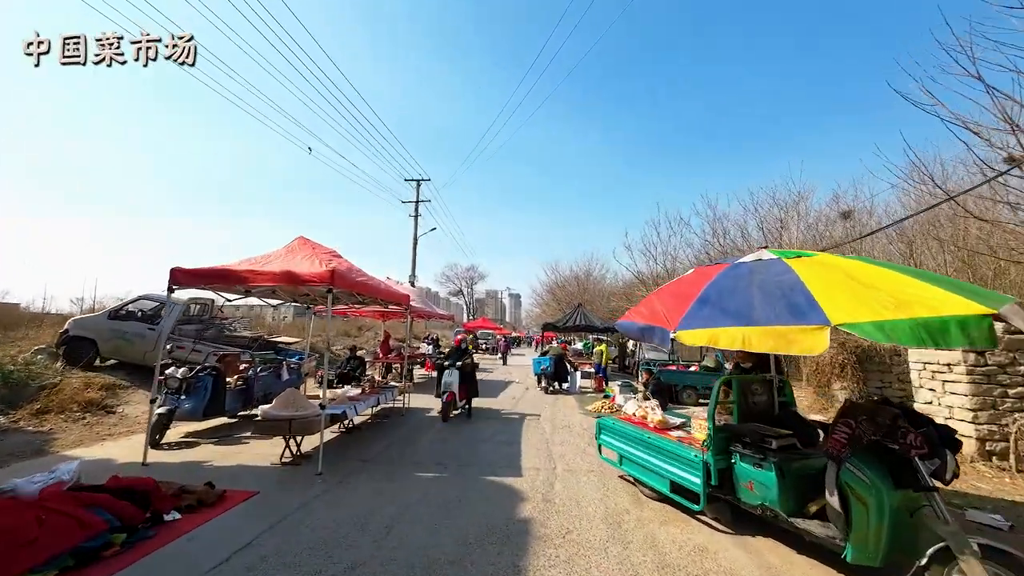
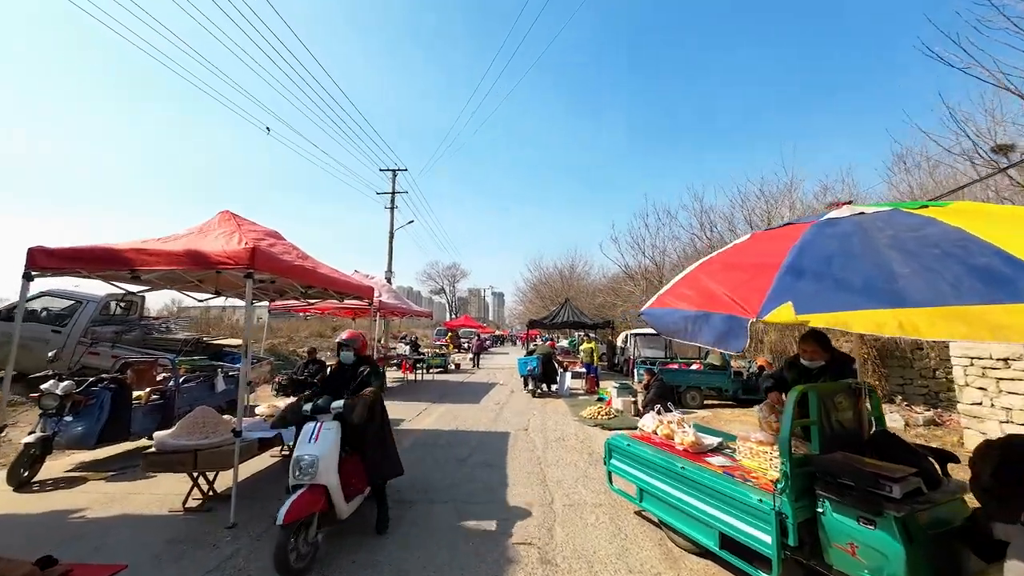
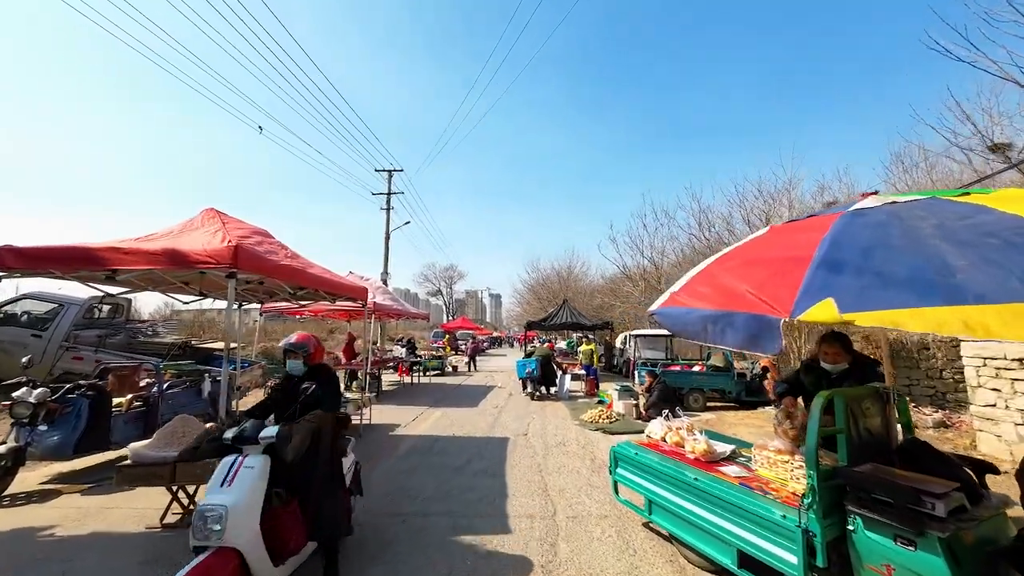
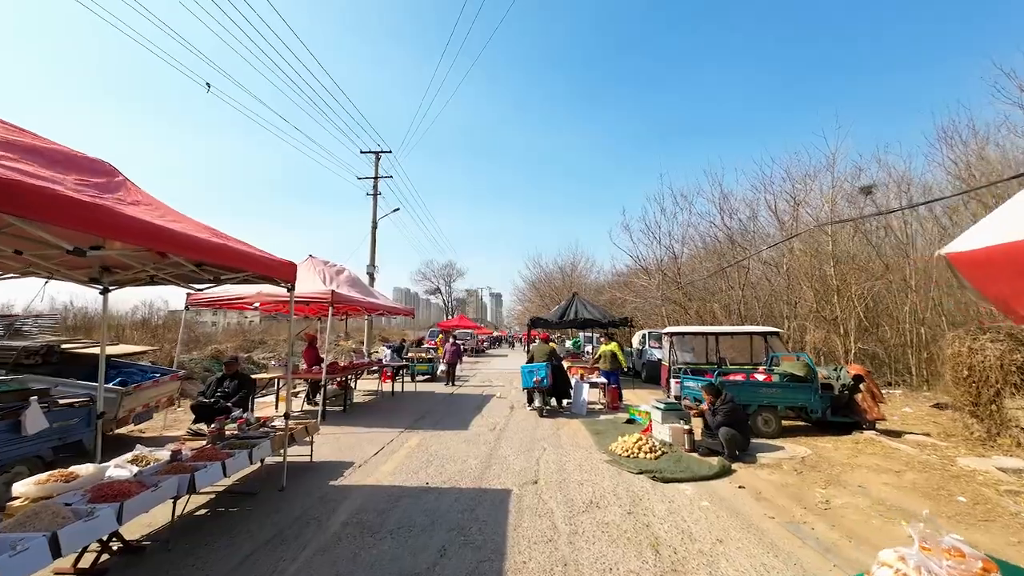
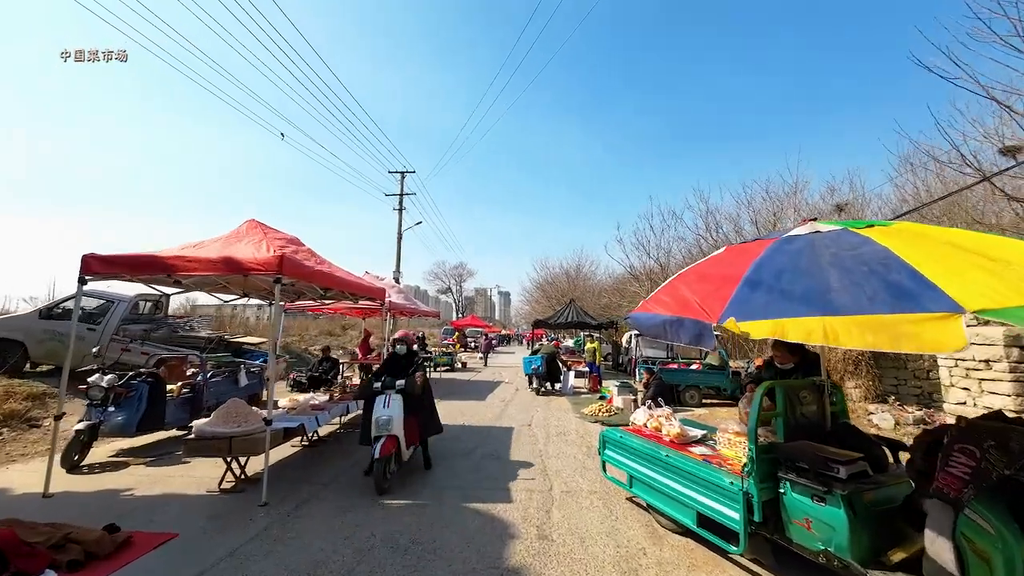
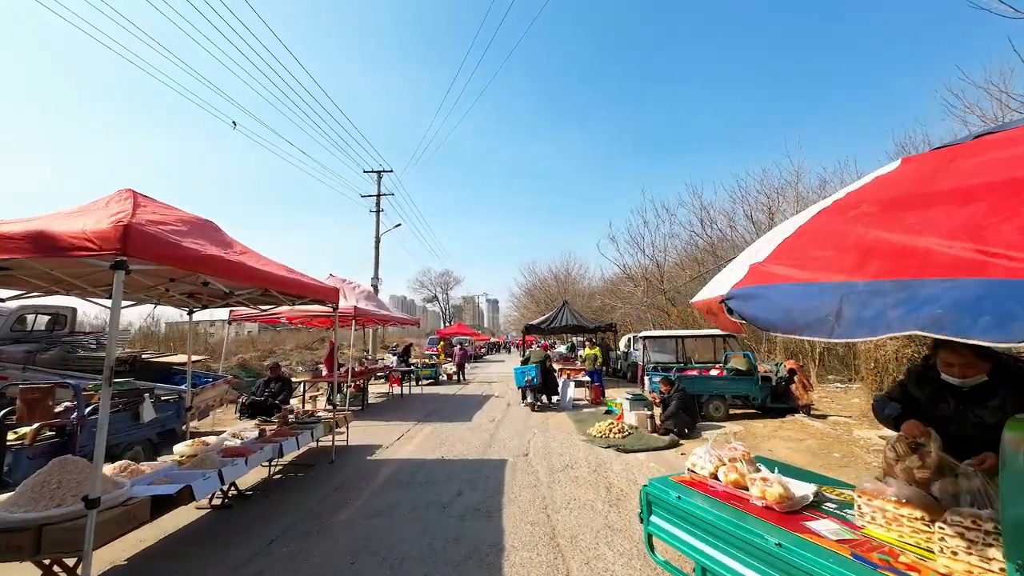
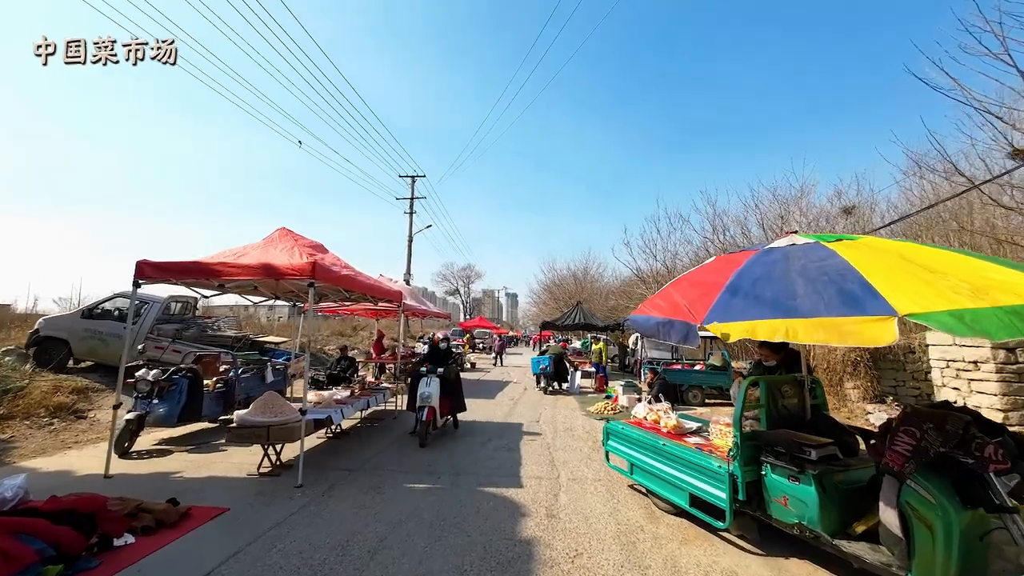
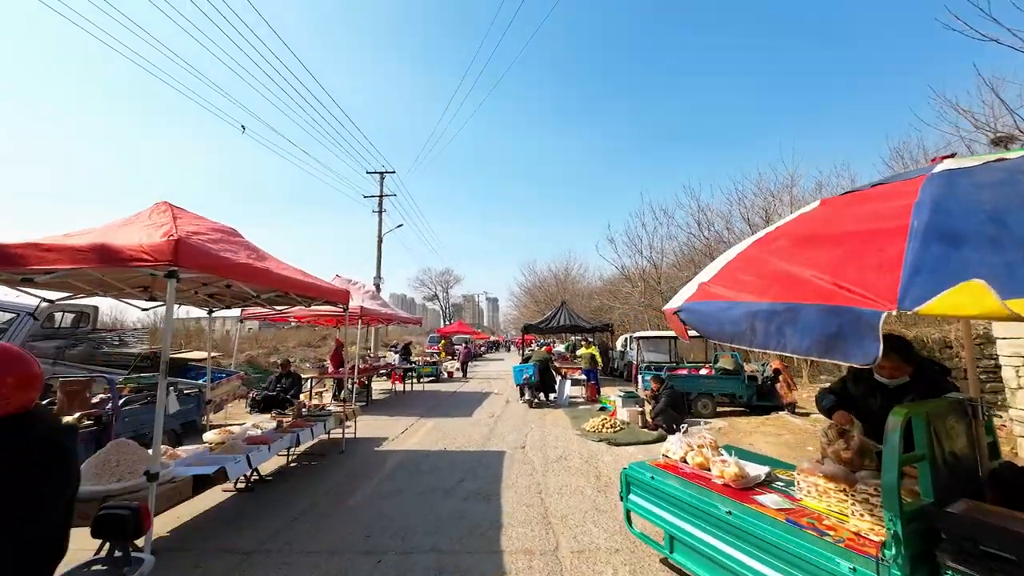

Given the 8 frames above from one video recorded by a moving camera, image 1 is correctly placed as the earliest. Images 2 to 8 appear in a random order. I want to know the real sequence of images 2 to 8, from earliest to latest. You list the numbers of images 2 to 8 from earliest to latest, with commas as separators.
7, 5, 2, 3, 8, 6, 4
